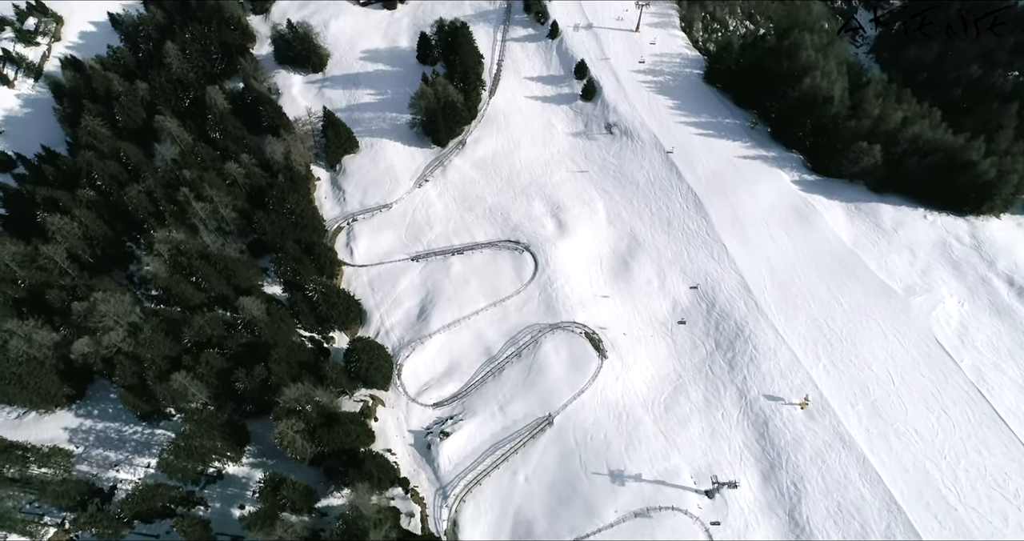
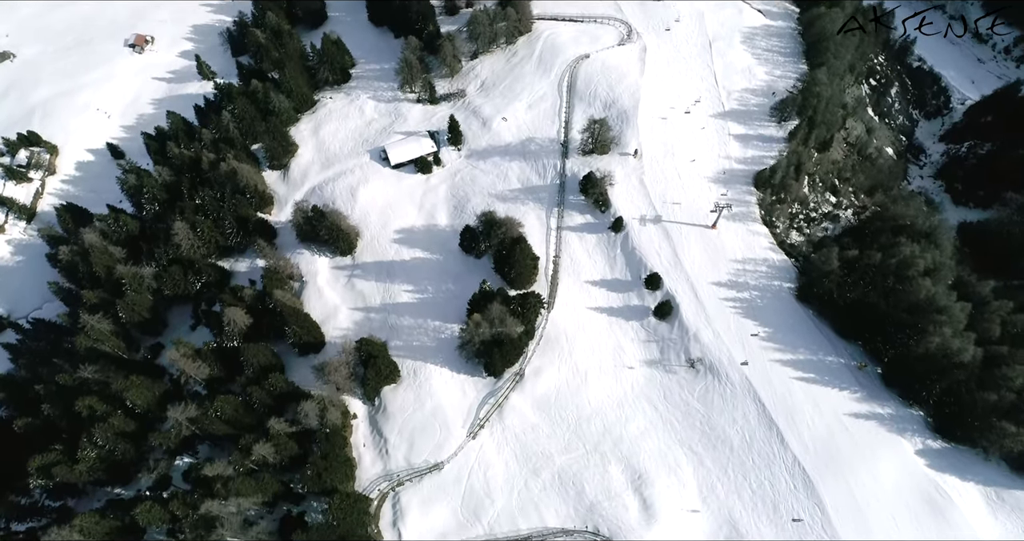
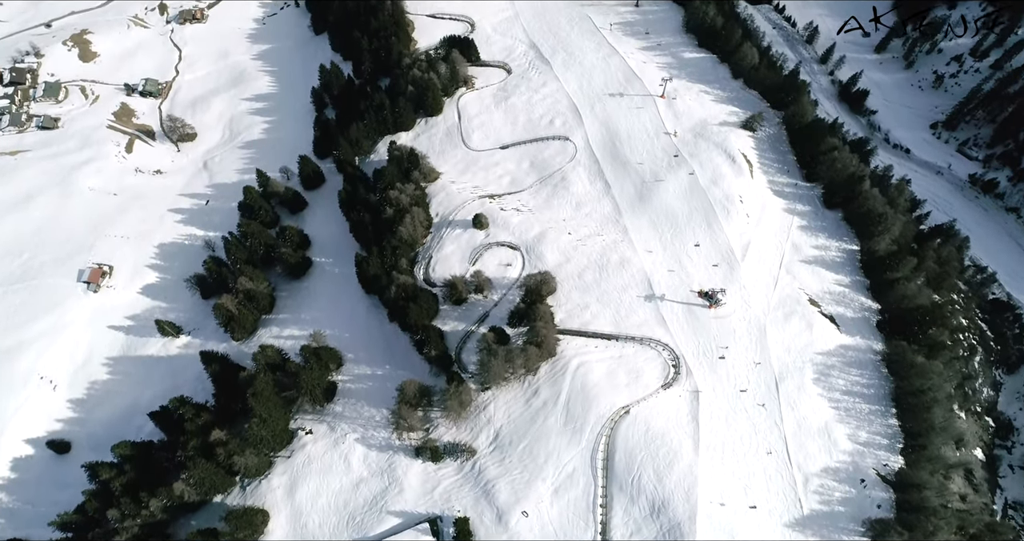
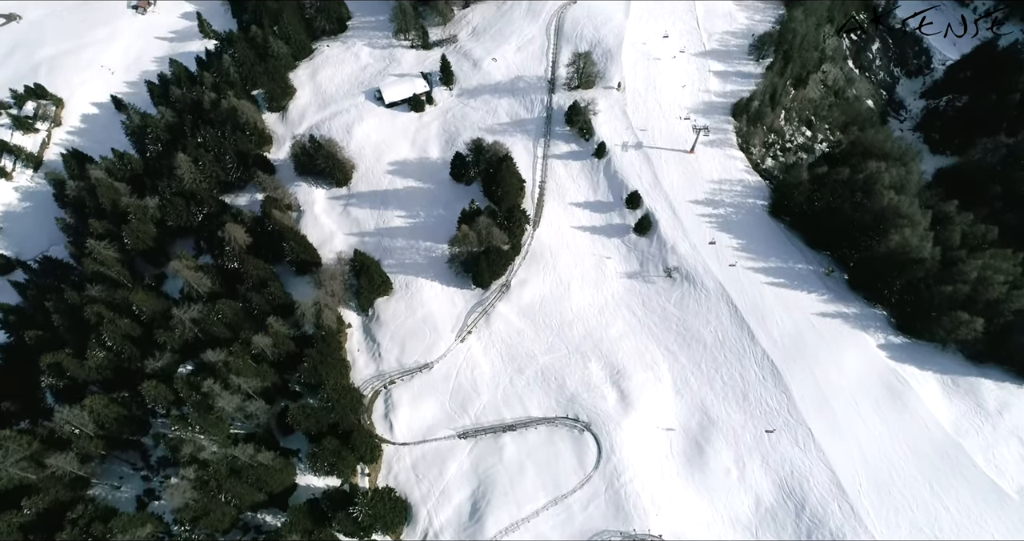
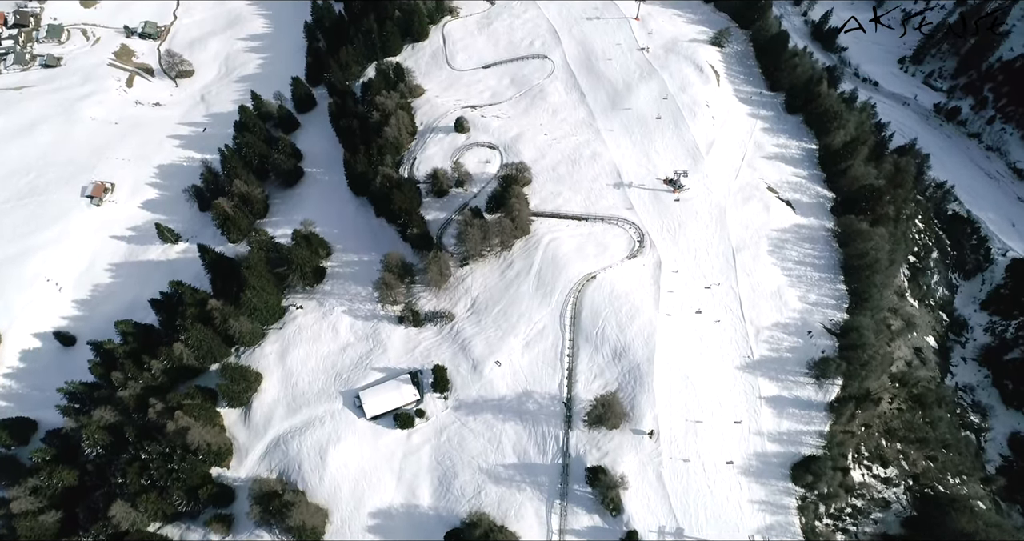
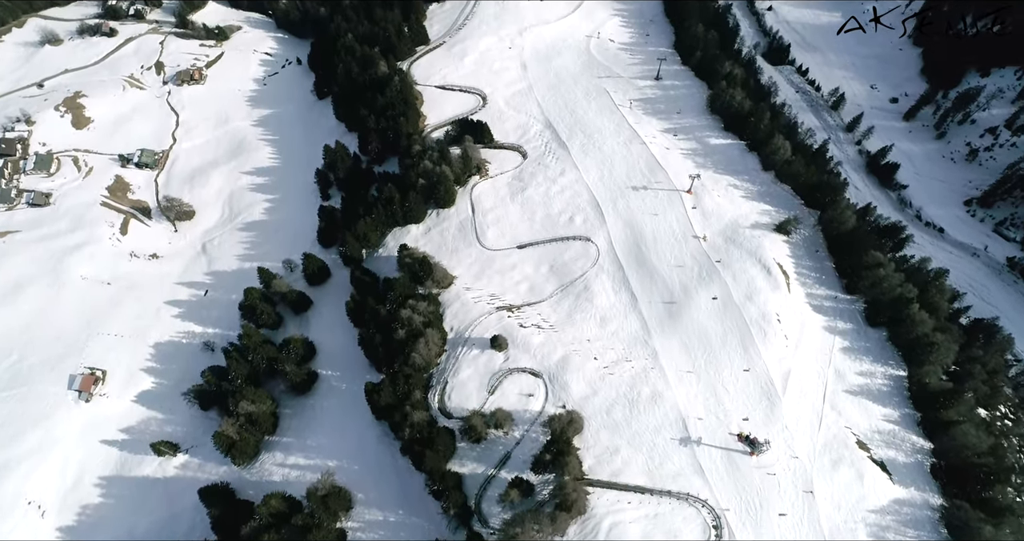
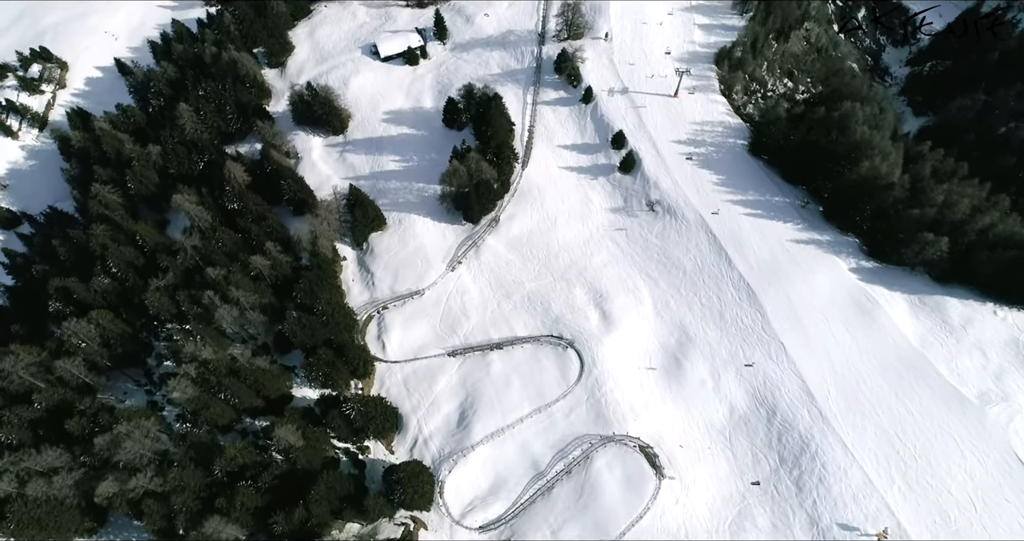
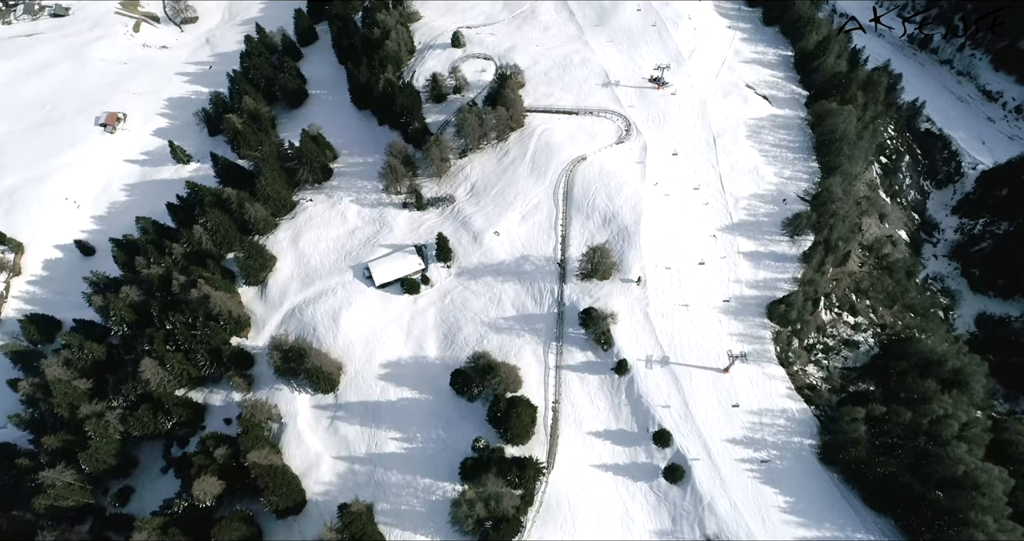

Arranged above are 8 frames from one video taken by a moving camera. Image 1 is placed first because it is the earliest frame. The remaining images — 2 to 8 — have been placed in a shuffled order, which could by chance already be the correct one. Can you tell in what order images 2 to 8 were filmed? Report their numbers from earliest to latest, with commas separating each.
7, 4, 2, 8, 5, 3, 6
